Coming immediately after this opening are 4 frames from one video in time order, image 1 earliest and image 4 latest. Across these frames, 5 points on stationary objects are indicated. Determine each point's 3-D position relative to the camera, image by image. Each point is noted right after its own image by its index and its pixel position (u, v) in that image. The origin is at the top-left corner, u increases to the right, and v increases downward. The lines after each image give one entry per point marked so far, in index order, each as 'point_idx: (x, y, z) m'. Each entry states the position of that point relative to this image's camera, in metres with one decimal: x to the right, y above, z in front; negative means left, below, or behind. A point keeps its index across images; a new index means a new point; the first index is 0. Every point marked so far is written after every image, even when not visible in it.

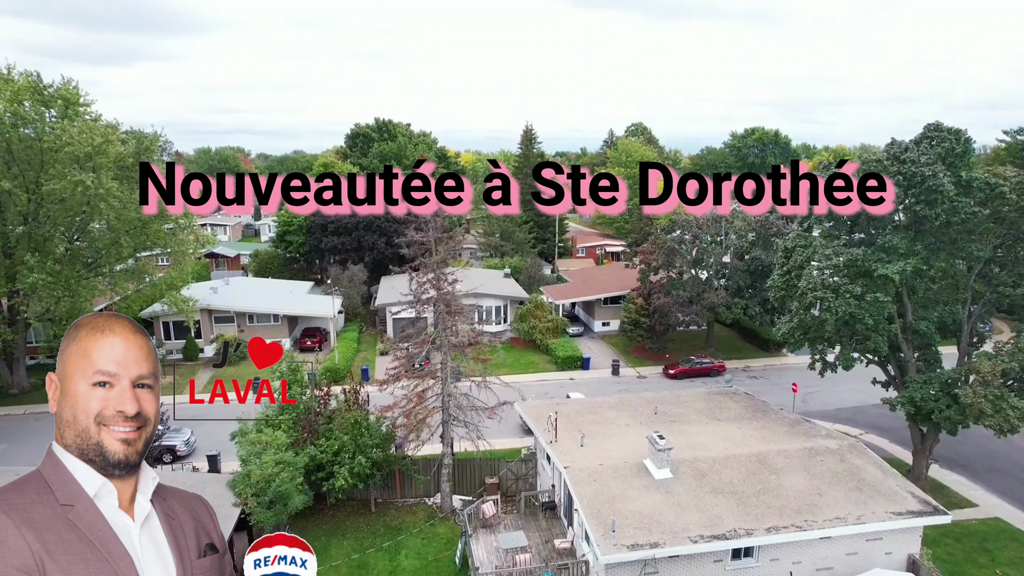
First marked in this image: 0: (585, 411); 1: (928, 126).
0: (+2.2, -3.8, +19.0) m
1: (+11.5, +4.5, +16.9) m
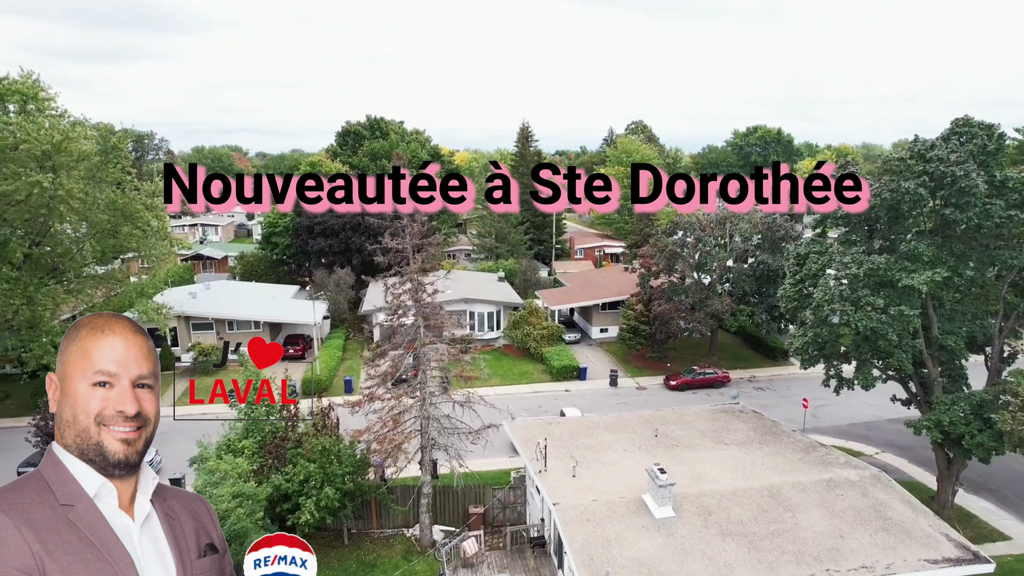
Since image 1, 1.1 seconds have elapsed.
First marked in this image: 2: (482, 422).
0: (+1.9, -4.1, +17.4) m
1: (+11.1, +4.2, +15.3) m
2: (-0.8, -3.6, +16.5) m
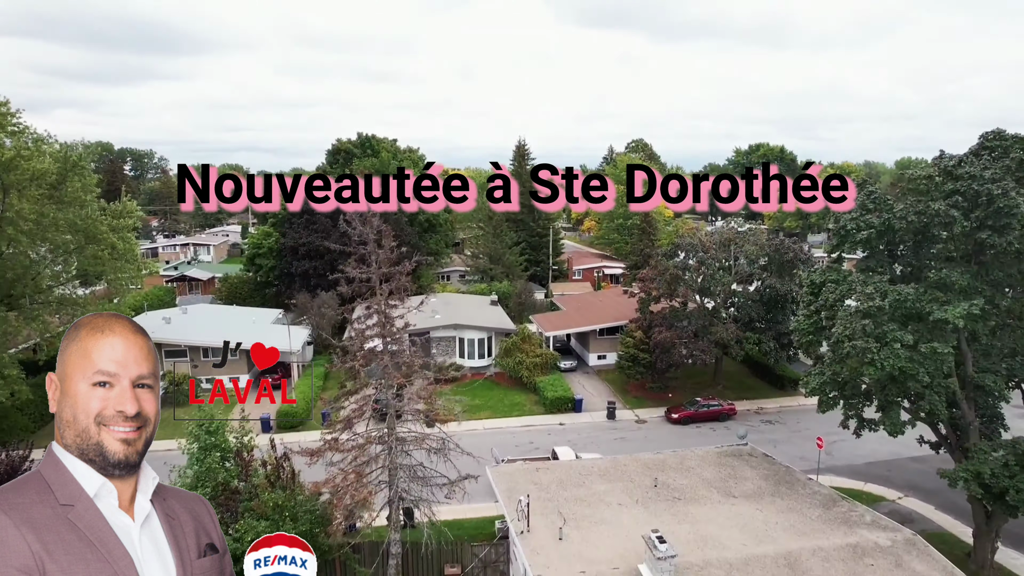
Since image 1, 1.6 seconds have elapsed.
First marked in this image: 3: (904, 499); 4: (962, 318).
0: (+1.4, -4.9, +15.6) m
1: (+10.6, +3.4, +13.7) m
2: (-1.3, -4.4, +14.7) m
3: (+12.2, -6.6, +19.1) m
4: (+9.2, -0.6, +12.5) m
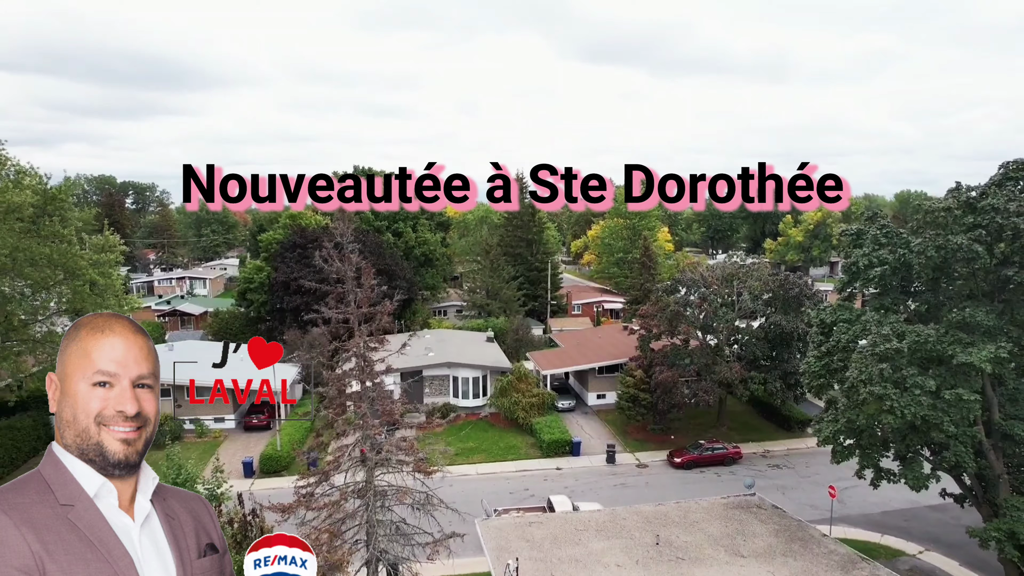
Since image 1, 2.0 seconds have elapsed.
0: (+1.2, -5.9, +14.4) m
1: (+10.4, +2.6, +12.9) m
2: (-1.5, -5.3, +13.5) m
3: (+11.9, -7.7, +17.7) m
4: (+9.0, -1.4, +11.6) m
